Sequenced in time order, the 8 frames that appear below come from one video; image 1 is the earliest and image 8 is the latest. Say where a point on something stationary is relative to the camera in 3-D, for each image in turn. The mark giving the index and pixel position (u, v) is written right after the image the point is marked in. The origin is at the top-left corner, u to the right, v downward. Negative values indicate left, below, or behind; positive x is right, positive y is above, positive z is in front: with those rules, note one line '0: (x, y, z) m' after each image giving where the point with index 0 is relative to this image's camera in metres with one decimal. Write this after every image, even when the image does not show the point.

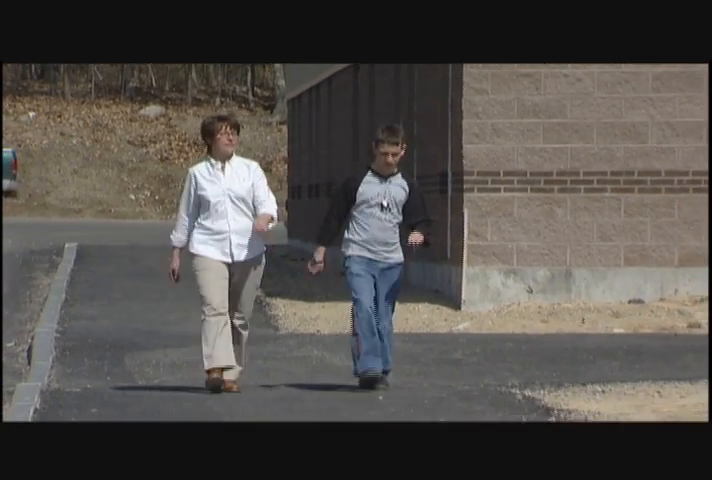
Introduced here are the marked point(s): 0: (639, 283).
0: (+2.6, -0.4, +14.4) m
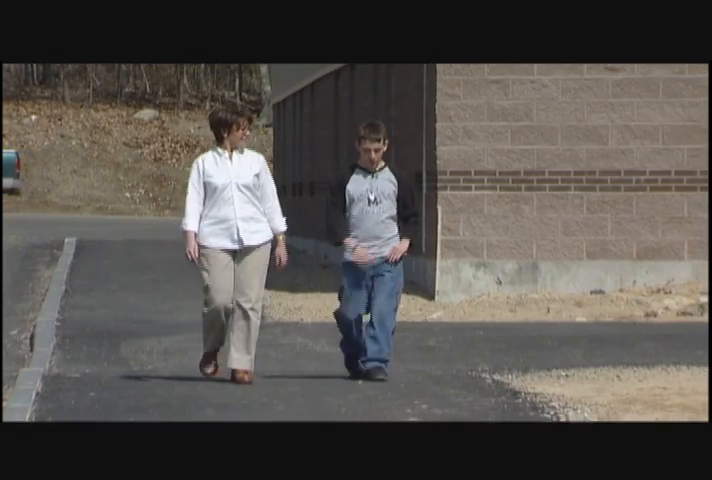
0: (+2.5, -0.3, +15.1) m
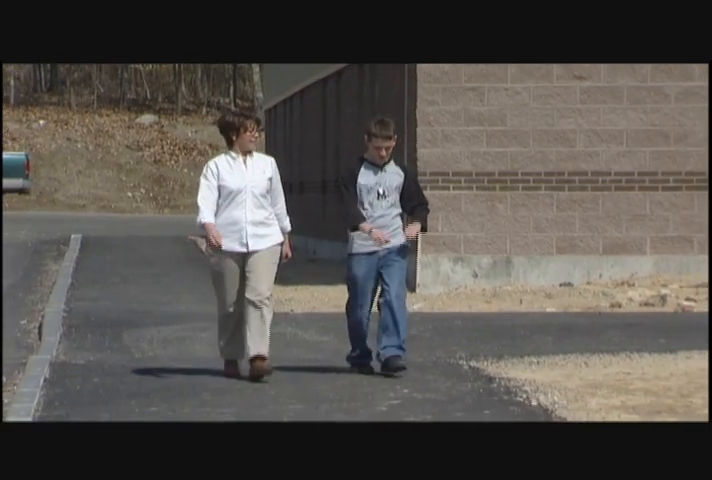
0: (+2.3, -0.3, +16.0) m
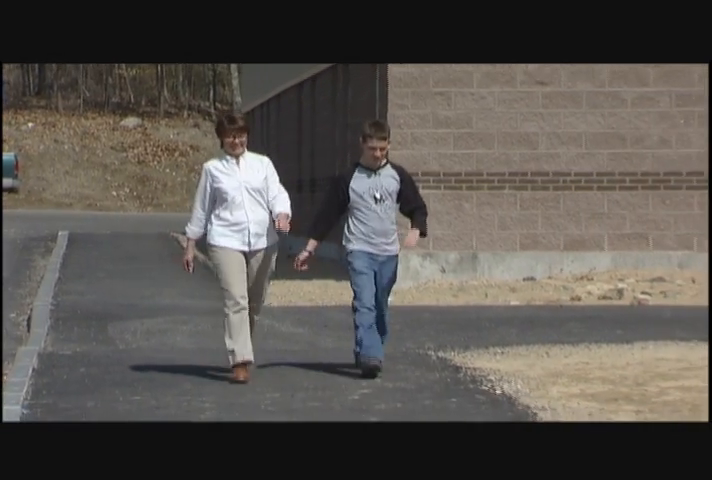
0: (+2.0, -0.3, +16.7) m
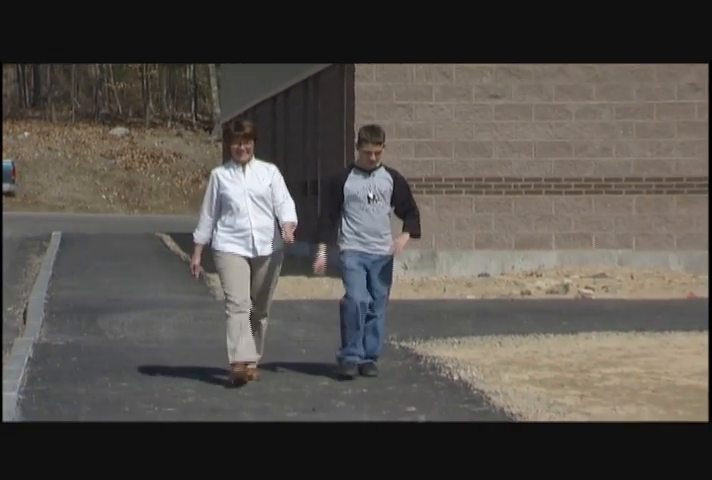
0: (+1.7, -0.3, +17.9) m
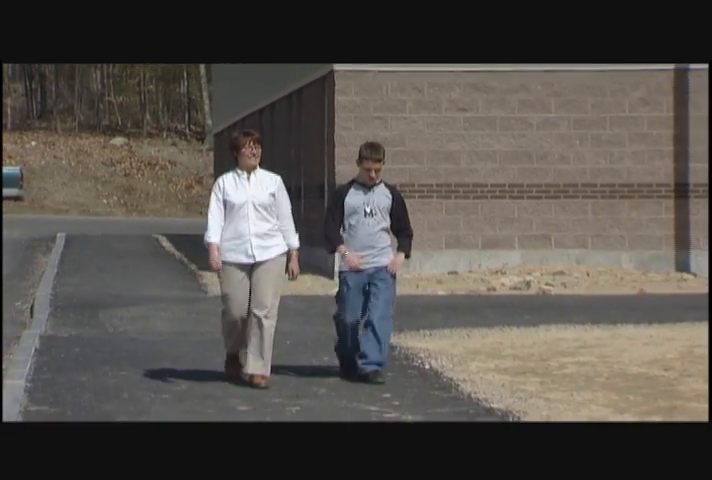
0: (+1.4, -0.3, +19.2) m
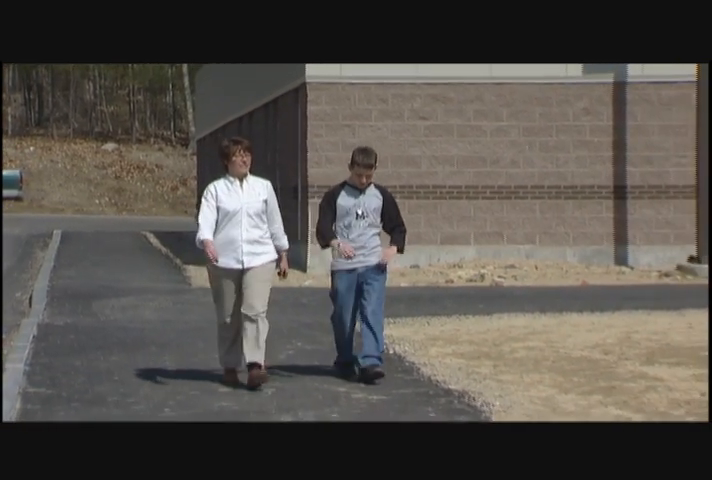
0: (+1.0, -0.2, +20.7) m
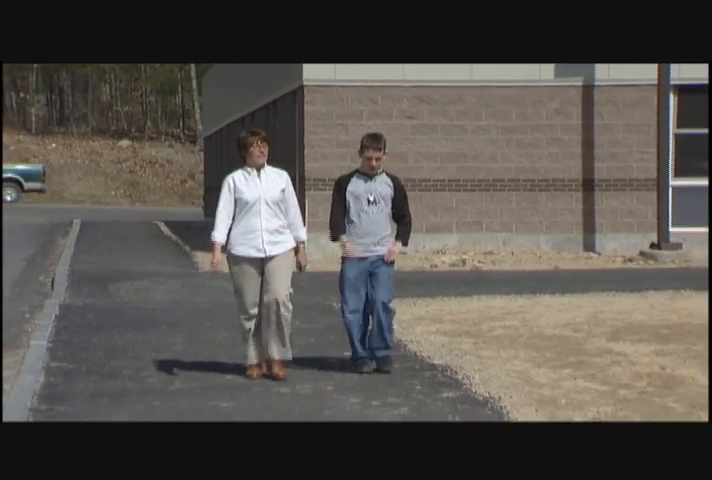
0: (+0.9, -0.1, +22.3) m
